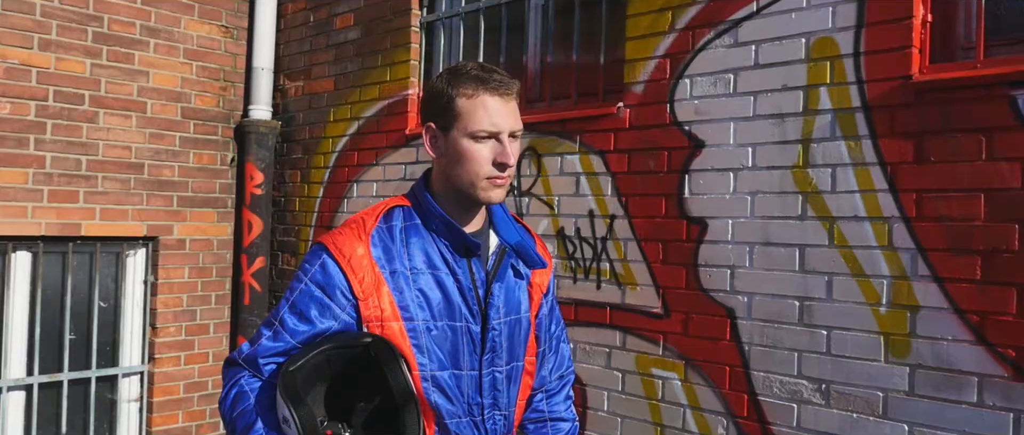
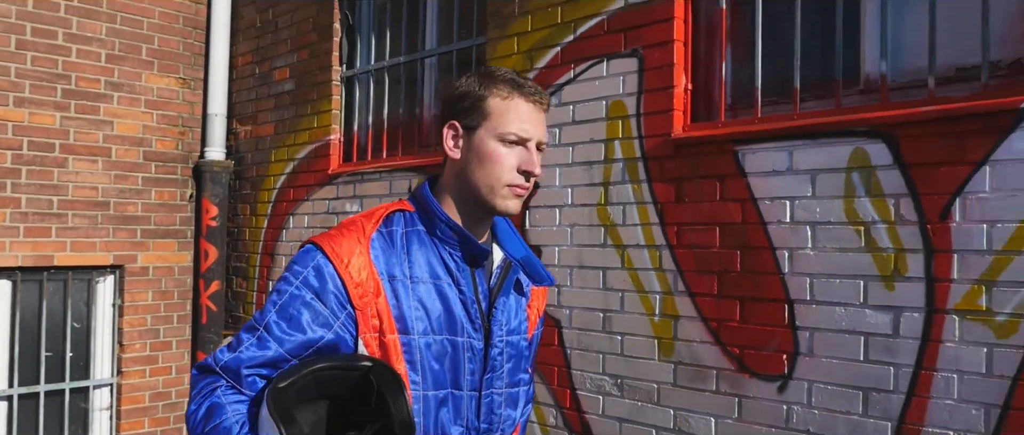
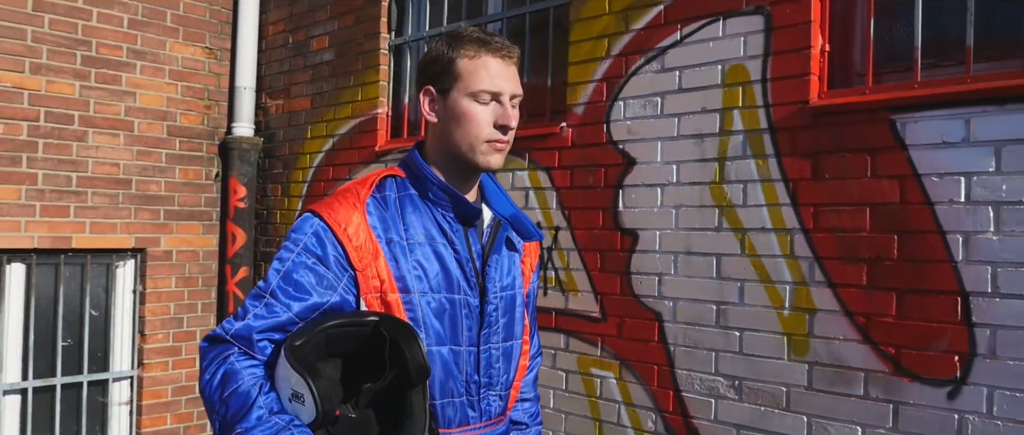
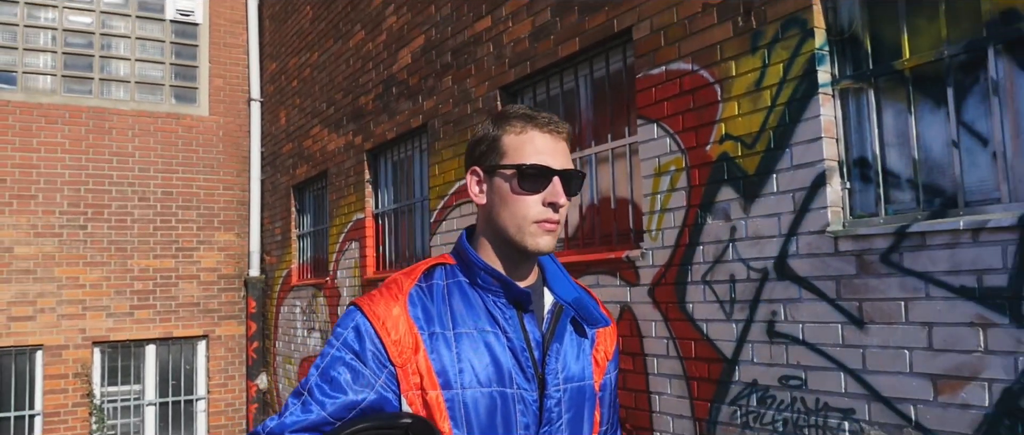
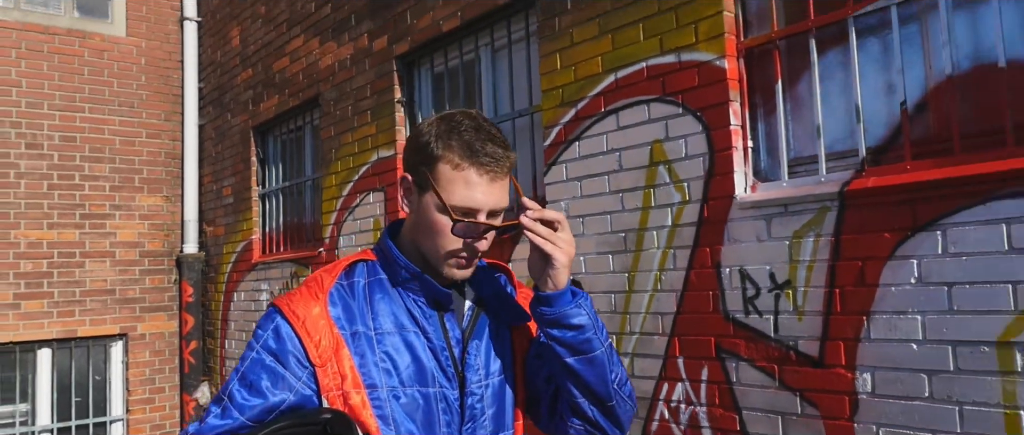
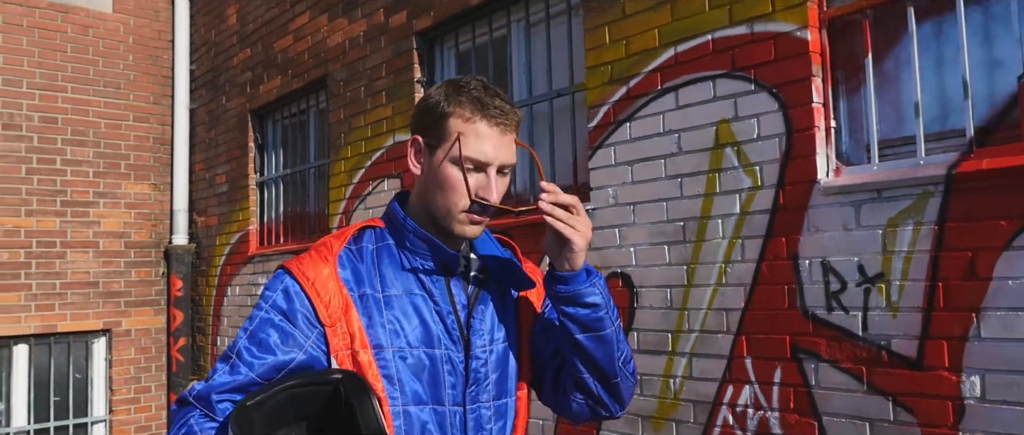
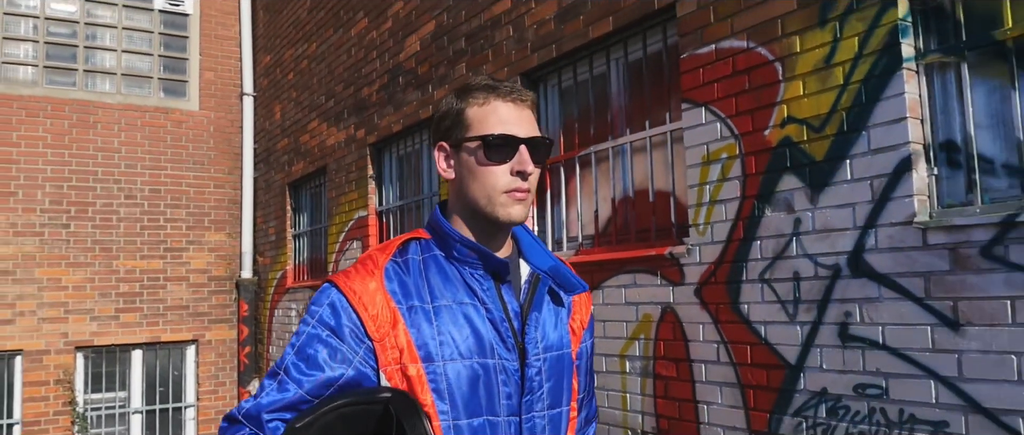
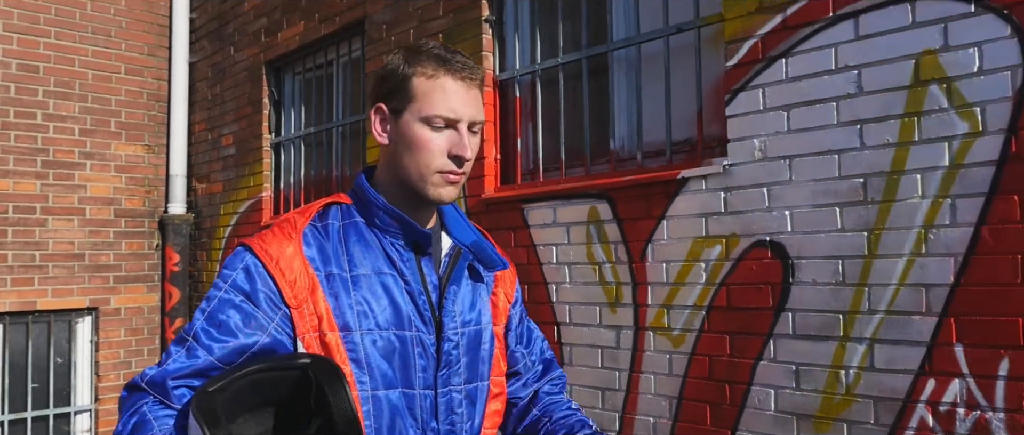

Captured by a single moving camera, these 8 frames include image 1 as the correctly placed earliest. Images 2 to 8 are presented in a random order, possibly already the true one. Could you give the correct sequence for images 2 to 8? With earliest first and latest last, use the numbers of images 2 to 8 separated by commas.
3, 2, 8, 6, 5, 7, 4
